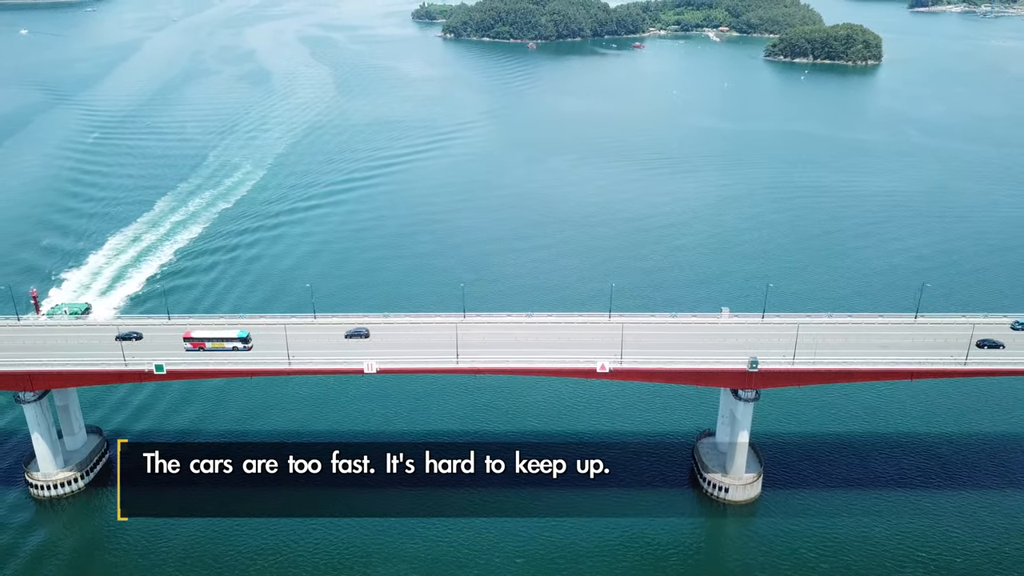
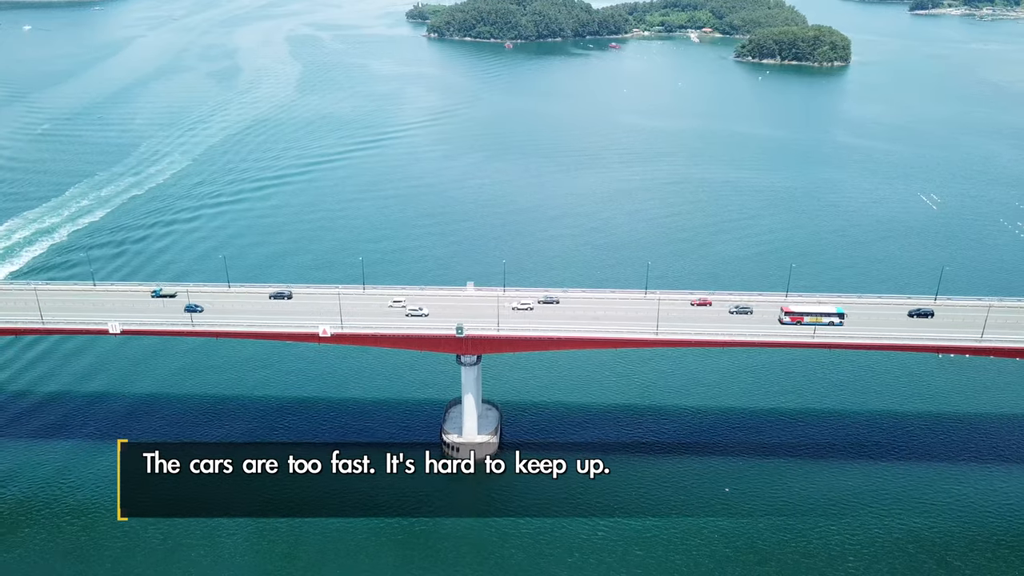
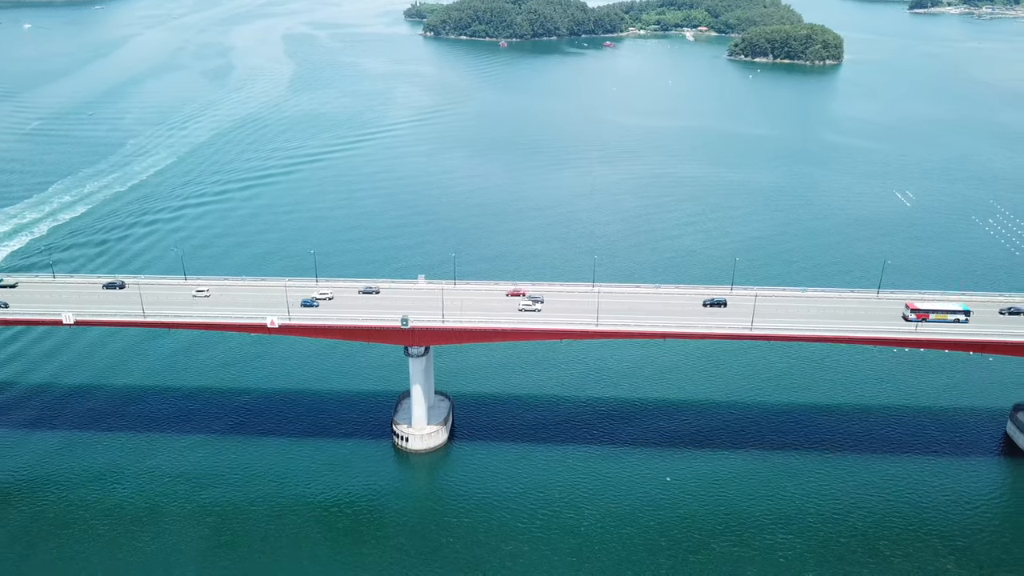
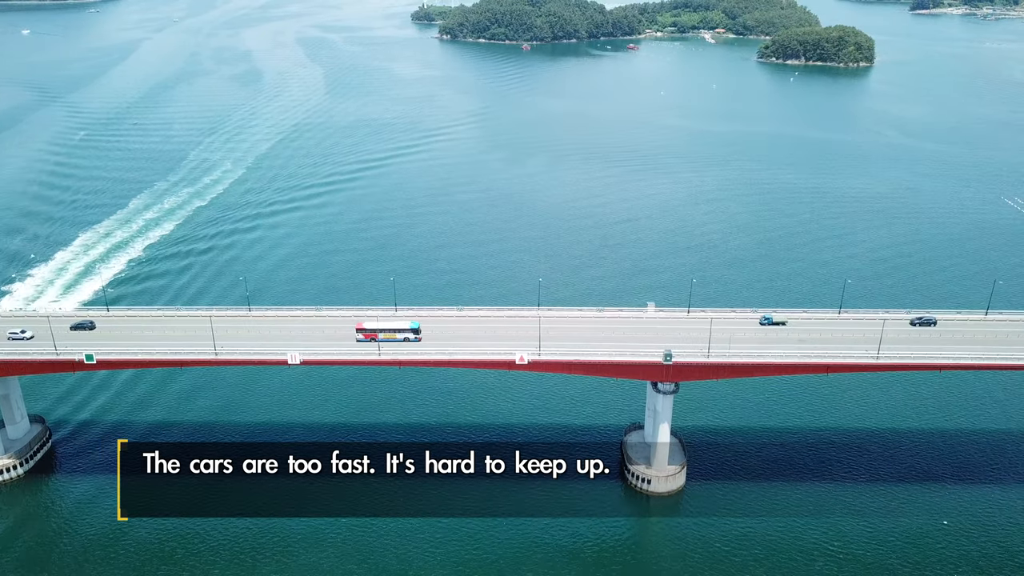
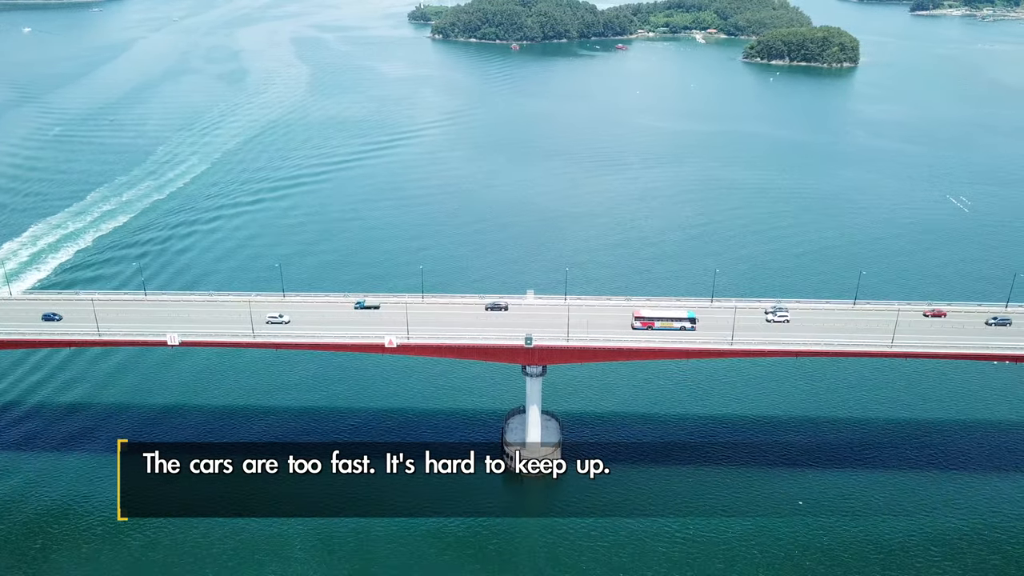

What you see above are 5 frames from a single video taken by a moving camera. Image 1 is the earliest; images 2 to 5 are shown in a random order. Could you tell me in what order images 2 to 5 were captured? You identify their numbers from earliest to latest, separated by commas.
4, 5, 2, 3
